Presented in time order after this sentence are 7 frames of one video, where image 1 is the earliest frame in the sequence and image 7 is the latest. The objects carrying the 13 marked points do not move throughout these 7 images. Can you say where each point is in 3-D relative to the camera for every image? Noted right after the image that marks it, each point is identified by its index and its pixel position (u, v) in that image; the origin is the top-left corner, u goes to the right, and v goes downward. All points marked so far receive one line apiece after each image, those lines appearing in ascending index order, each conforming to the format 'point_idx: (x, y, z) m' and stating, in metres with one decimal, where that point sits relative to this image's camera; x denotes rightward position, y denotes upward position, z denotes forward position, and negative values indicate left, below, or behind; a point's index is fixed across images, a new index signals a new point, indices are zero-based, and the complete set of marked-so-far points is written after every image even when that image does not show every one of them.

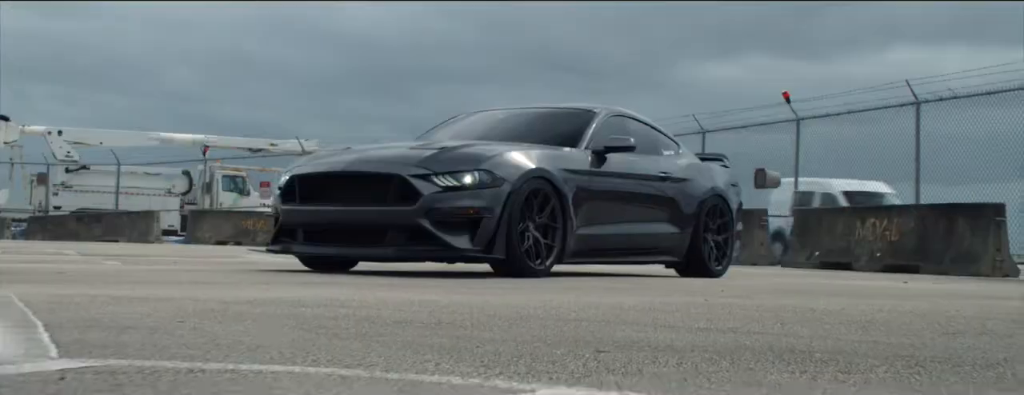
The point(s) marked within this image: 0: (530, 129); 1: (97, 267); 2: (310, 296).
0: (+0.1, +0.5, +10.0) m
1: (-3.3, -0.6, +10.4) m
2: (-0.9, -0.4, +5.7) m
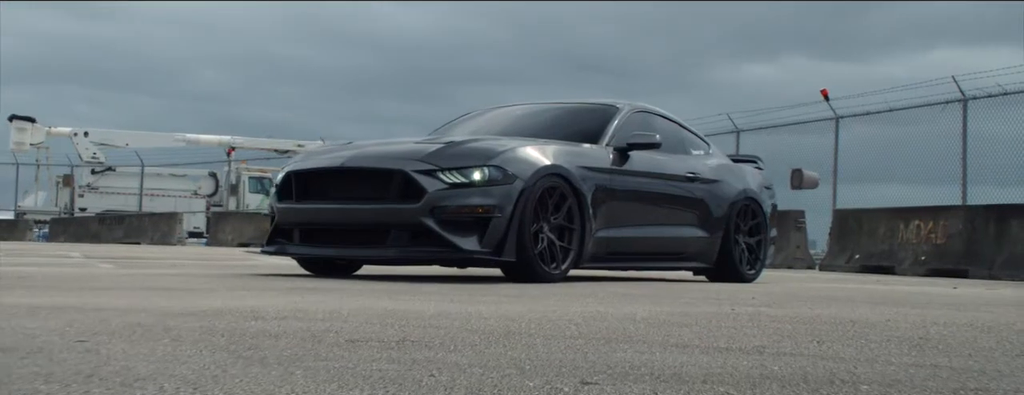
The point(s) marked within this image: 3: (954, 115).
0: (+0.2, +0.5, +9.3) m
1: (-3.2, -0.6, +9.8) m
2: (-0.9, -0.4, +5.0) m
3: (+5.0, +0.9, +14.8) m
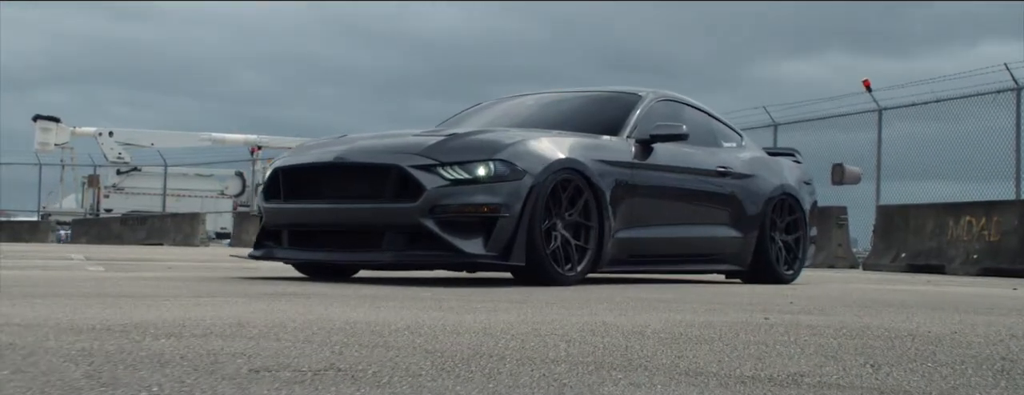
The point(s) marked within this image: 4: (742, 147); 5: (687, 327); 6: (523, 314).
0: (+0.3, +0.5, +8.5) m
1: (-3.1, -0.5, +9.1) m
2: (-0.9, -0.4, +4.2) m
3: (+5.3, +1.0, +13.8) m
4: (+1.6, +0.4, +9.3) m
5: (+0.5, -0.4, +4.0) m
6: (0.0, -0.4, +4.7) m
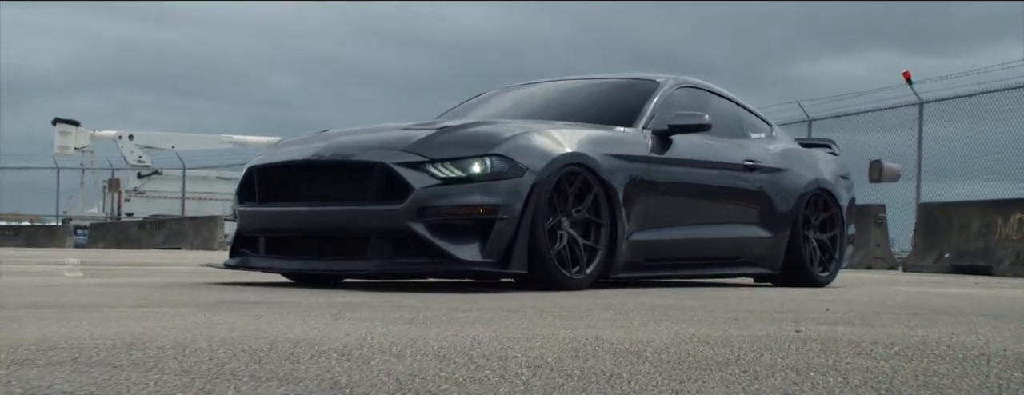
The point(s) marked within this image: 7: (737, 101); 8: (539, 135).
0: (+0.4, +0.5, +7.7) m
1: (-3.1, -0.5, +8.4) m
2: (-1.0, -0.4, +3.5) m
3: (+5.5, +1.0, +12.9) m
4: (+1.7, +0.4, +8.5) m
5: (+0.5, -0.4, +3.2) m
6: (0.0, -0.4, +3.9) m
7: (+1.5, +0.6, +8.4) m
8: (+0.1, +0.3, +6.6) m
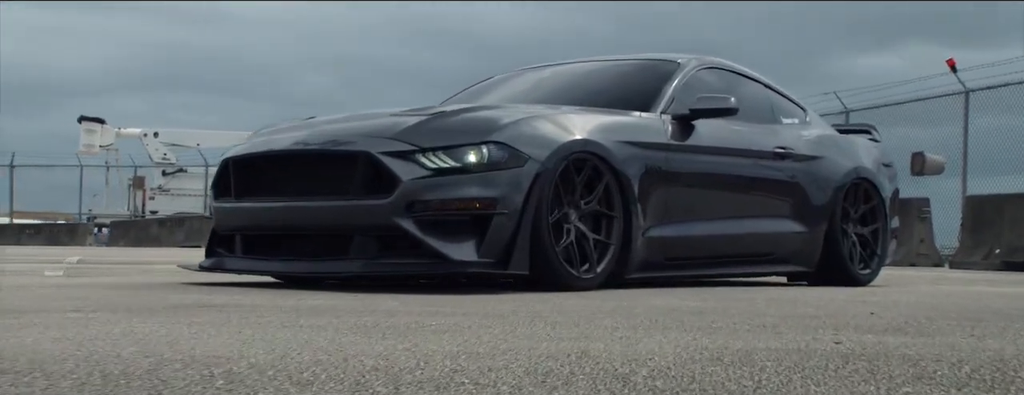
0: (+0.4, +0.6, +7.0) m
1: (-3.0, -0.5, +7.8) m
2: (-1.1, -0.3, +2.8) m
3: (+5.6, +1.1, +12.1) m
4: (+1.8, +0.4, +7.7) m
5: (+0.4, -0.3, +2.5) m
6: (-0.1, -0.3, +3.2) m
7: (+1.5, +0.7, +7.7) m
8: (+0.1, +0.4, +5.9) m
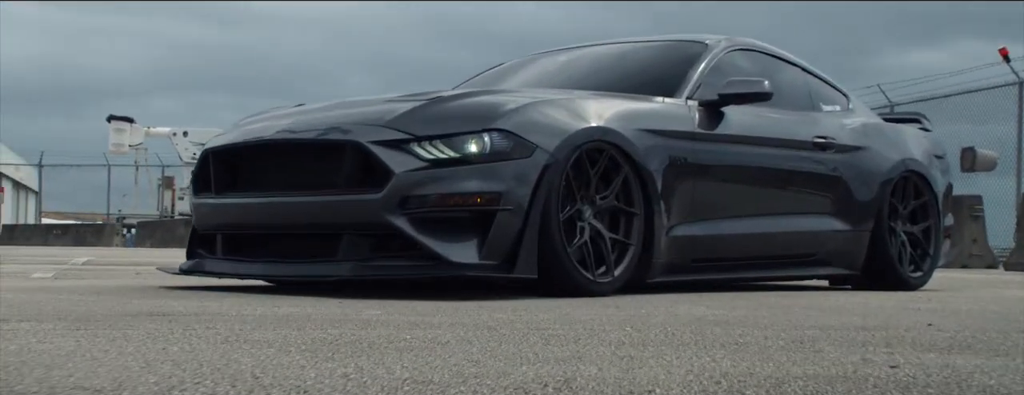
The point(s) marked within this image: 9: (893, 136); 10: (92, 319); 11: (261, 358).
0: (+0.5, +0.6, +6.4) m
1: (-2.9, -0.5, +7.3) m
2: (-1.1, -0.3, +2.2) m
3: (+5.8, +1.2, +11.3) m
4: (+1.8, +0.5, +7.0) m
5: (+0.3, -0.3, +1.9) m
6: (-0.1, -0.3, +2.6) m
7: (+1.6, +0.7, +7.0) m
8: (+0.2, +0.4, +5.3) m
9: (+2.1, +0.3, +7.0) m
10: (-1.2, -0.4, +3.8) m
11: (-0.5, -0.3, +2.5) m
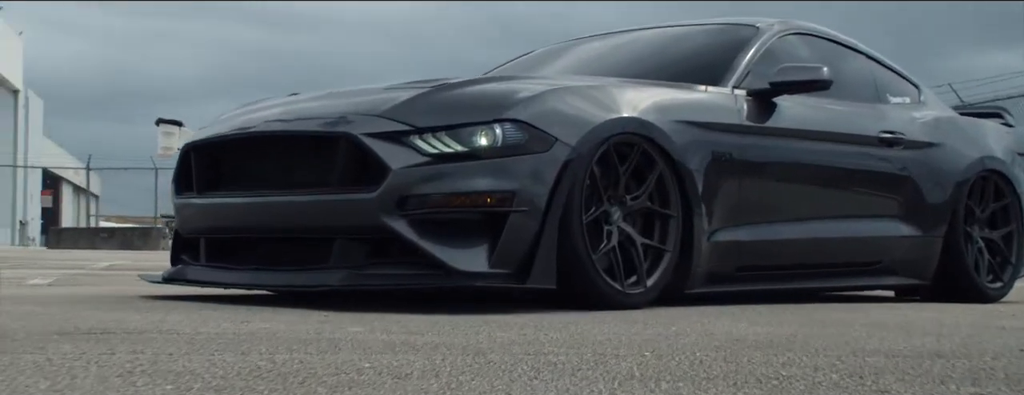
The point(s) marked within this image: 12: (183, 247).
0: (+0.6, +0.6, +5.7) m
1: (-2.7, -0.5, +6.7) m
2: (-1.2, -0.3, +1.6) m
3: (+6.2, +1.1, +10.3) m
4: (+2.0, +0.5, +6.3) m
5: (+0.2, -0.3, +1.3) m
6: (-0.2, -0.3, +2.0) m
7: (+1.7, +0.7, +6.3) m
8: (+0.2, +0.4, +4.7) m
9: (+2.2, +0.3, +6.3) m
10: (-1.2, -0.3, +3.2) m
11: (-0.5, -0.3, +1.9) m
12: (-1.3, -0.2, +5.1) m
